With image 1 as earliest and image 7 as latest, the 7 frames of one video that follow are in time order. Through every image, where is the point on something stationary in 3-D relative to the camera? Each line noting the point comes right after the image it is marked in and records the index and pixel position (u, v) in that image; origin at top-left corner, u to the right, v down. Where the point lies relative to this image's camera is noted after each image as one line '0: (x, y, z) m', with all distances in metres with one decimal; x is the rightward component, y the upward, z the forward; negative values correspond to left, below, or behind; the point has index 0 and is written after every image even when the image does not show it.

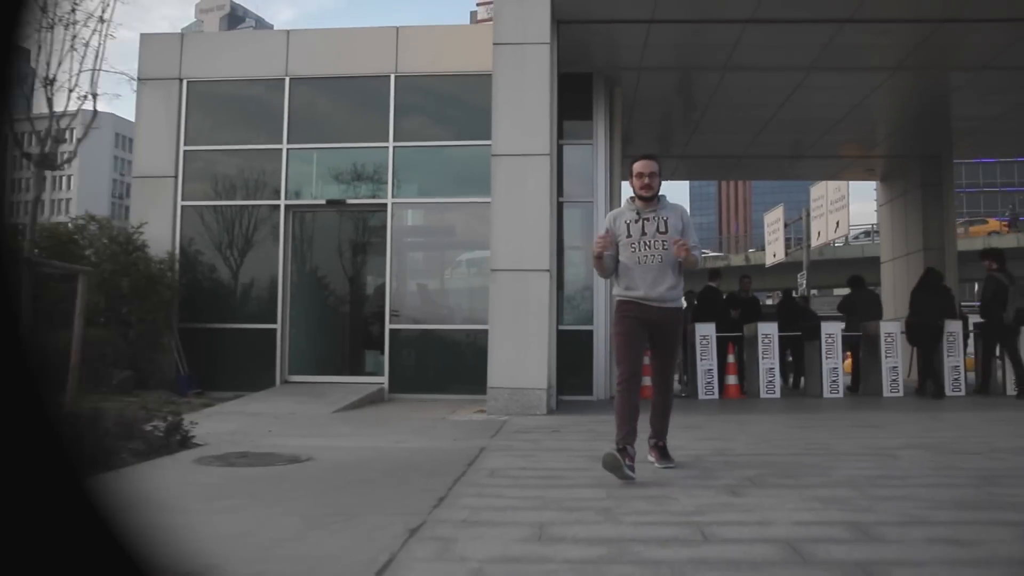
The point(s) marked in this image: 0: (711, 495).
0: (+1.0, -1.0, +4.2) m
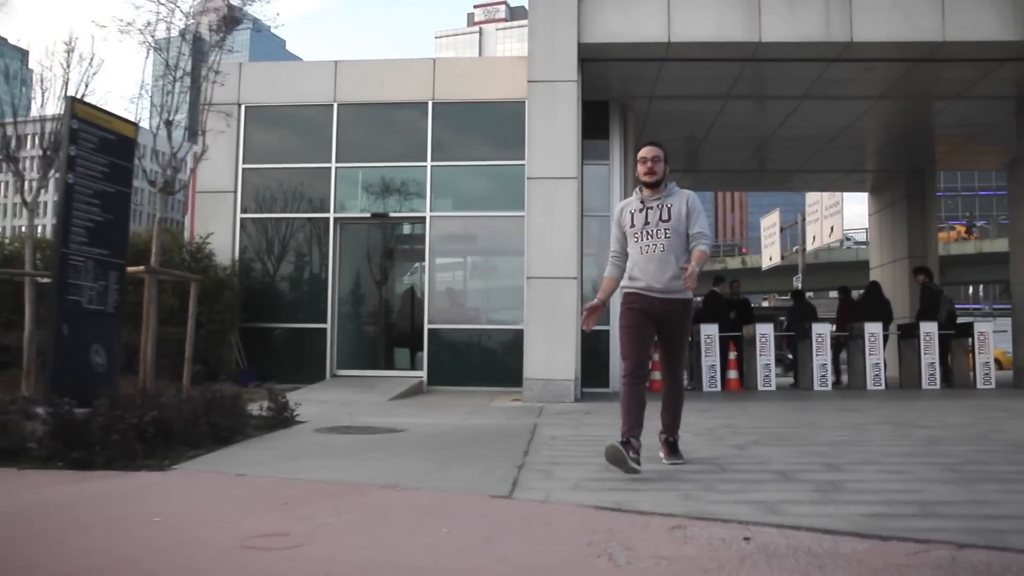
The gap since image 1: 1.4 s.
0: (+1.4, -1.1, +5.6) m
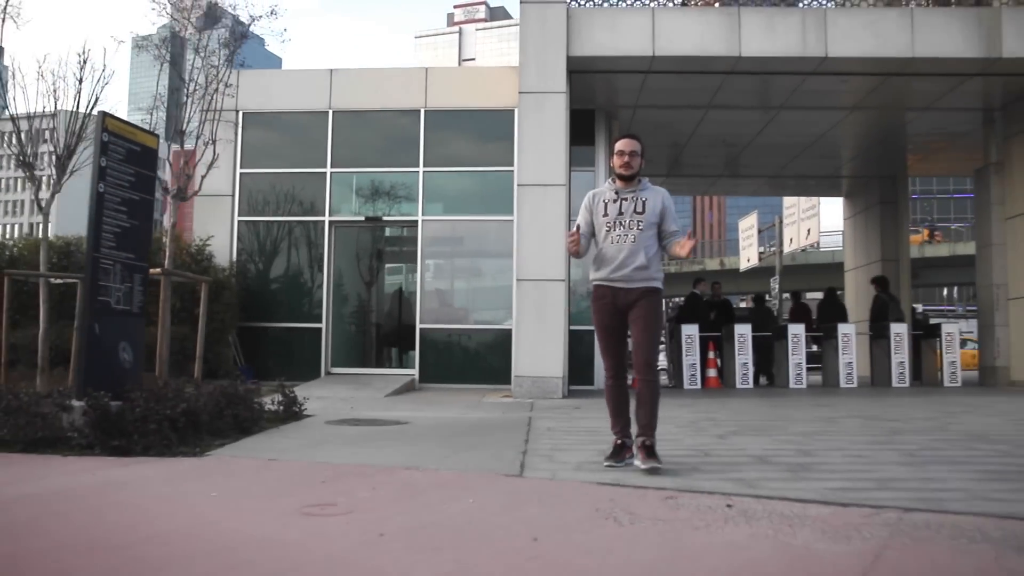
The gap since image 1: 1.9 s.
0: (+1.4, -1.1, +6.2) m
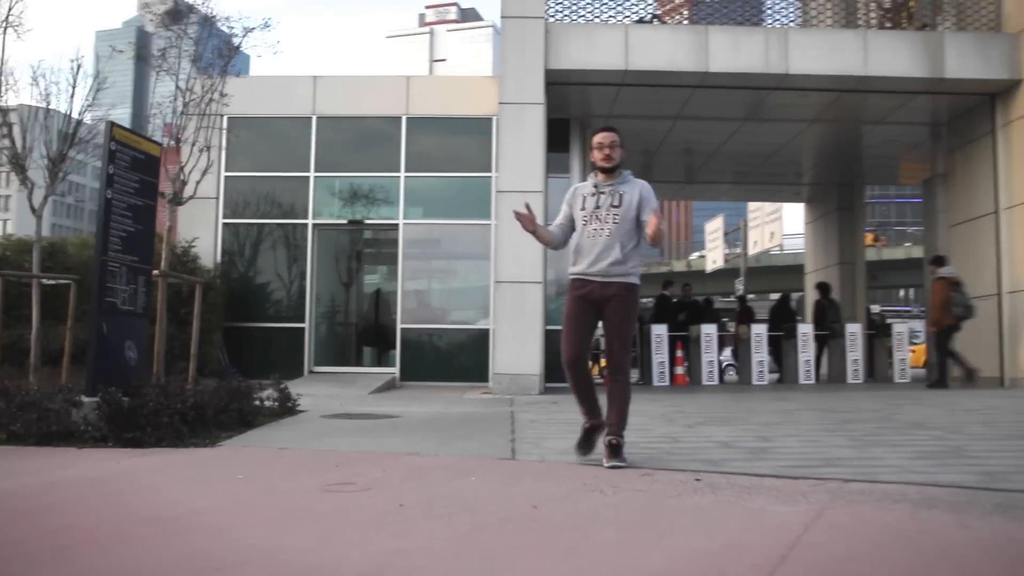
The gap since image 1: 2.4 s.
0: (+1.3, -1.1, +6.8) m
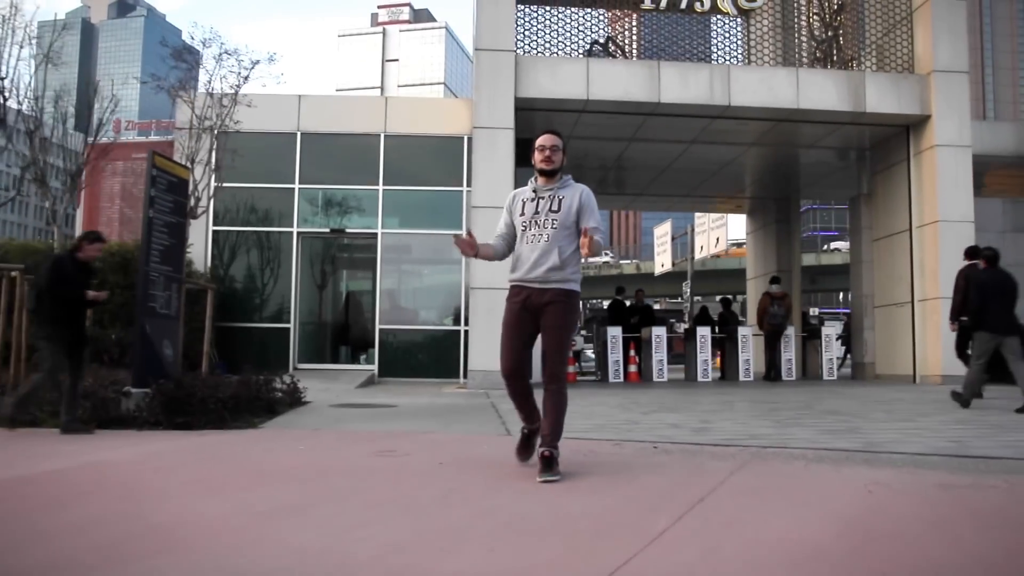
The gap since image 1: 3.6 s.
0: (+1.2, -1.2, +8.2) m
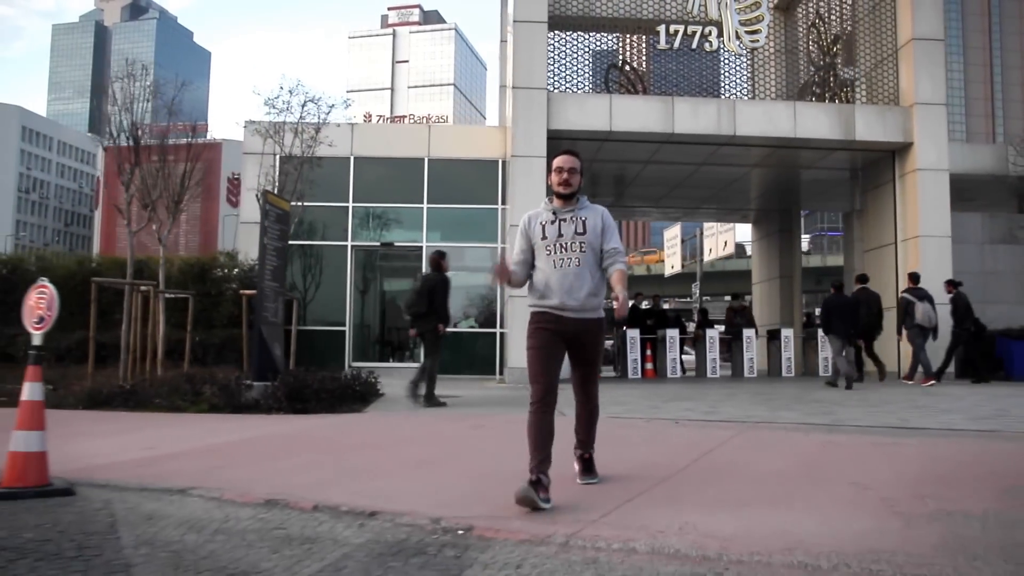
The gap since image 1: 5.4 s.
0: (+1.7, -1.4, +10.1) m
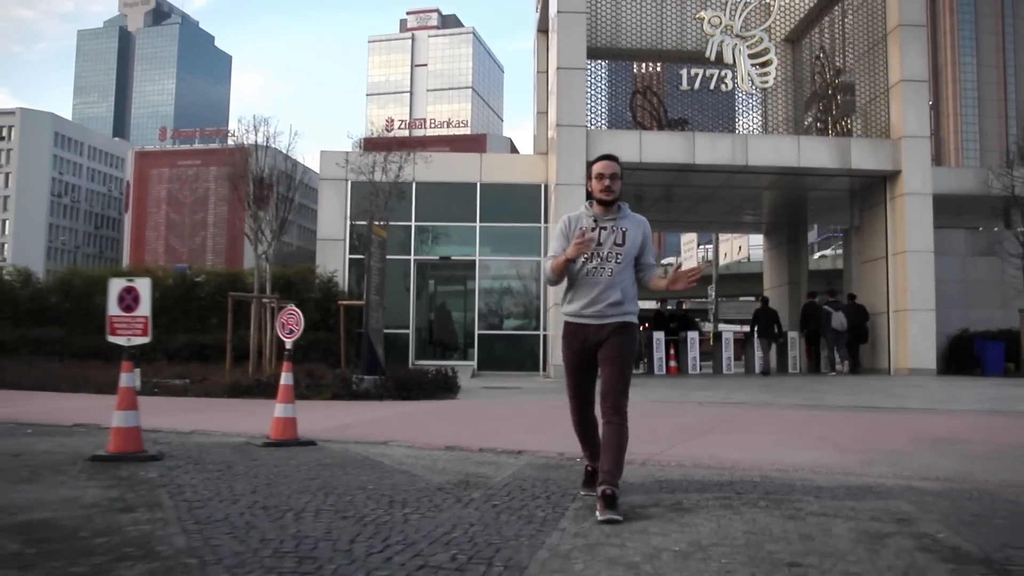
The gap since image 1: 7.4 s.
0: (+2.6, -1.6, +12.7) m
